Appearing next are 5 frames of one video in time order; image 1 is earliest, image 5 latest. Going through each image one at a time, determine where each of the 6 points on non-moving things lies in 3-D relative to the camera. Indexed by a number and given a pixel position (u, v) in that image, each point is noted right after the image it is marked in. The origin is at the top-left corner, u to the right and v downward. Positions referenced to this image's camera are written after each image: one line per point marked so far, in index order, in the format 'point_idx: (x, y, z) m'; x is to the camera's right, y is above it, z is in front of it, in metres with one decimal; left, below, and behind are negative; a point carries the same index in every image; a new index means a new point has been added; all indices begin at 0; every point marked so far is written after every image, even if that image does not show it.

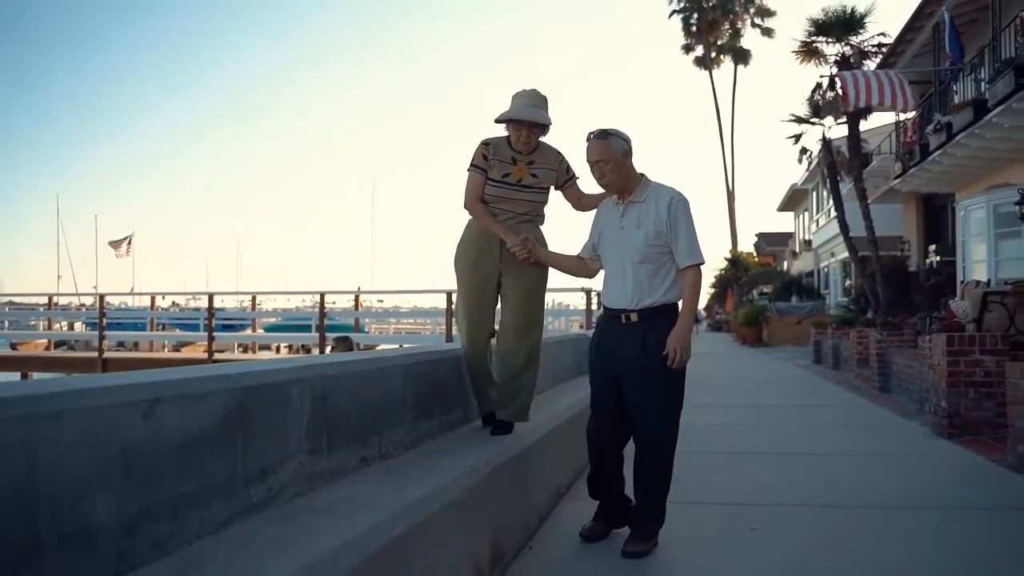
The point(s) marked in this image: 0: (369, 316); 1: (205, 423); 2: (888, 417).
0: (-2.5, -0.5, +18.0) m
1: (-0.7, -0.3, +2.4) m
2: (+3.6, -1.2, +9.4) m
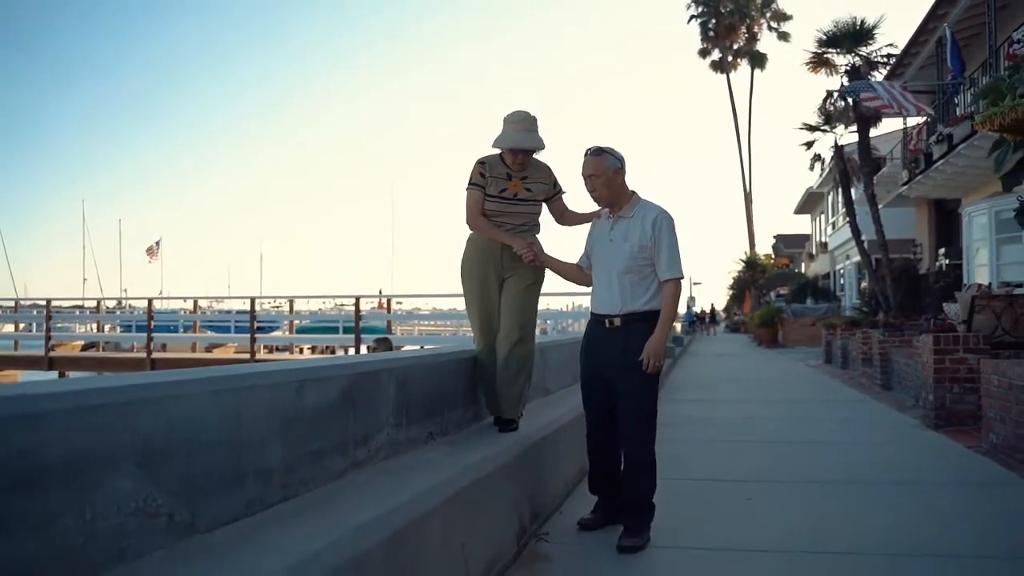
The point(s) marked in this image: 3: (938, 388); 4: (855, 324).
0: (-2.1, -0.6, +19.0) m
1: (-0.6, -0.4, +3.3) m
2: (+3.8, -1.3, +10.2) m
3: (+3.7, -0.9, +8.6) m
4: (+6.3, -0.7, +18.0) m
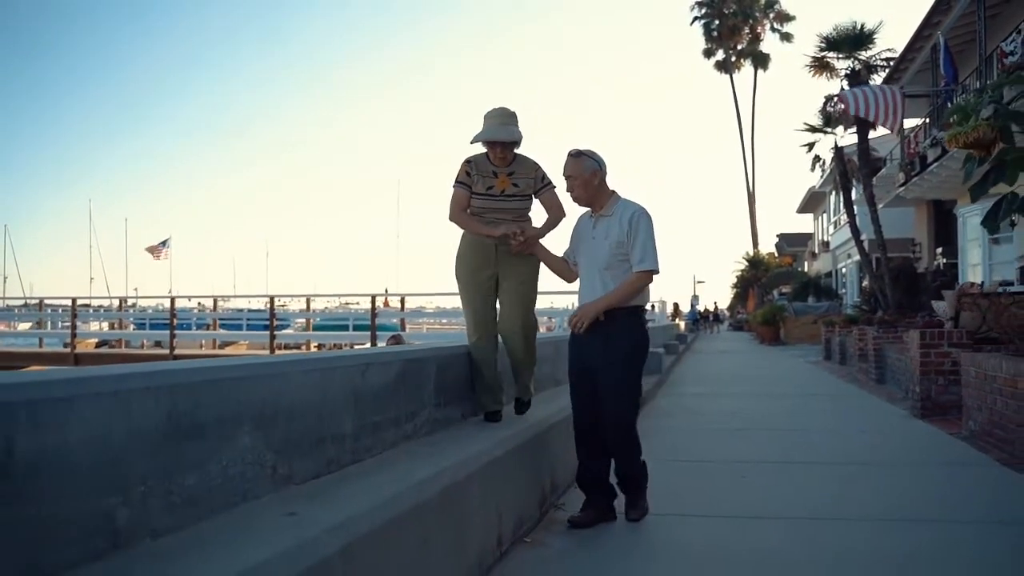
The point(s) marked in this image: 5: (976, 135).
0: (-1.9, -0.6, +19.6) m
1: (-0.5, -0.4, +3.9) m
2: (+4.0, -1.3, +10.8) m
3: (+3.9, -0.9, +9.3) m
4: (+6.4, -0.6, +18.6) m
5: (+2.9, +1.0, +6.2) m
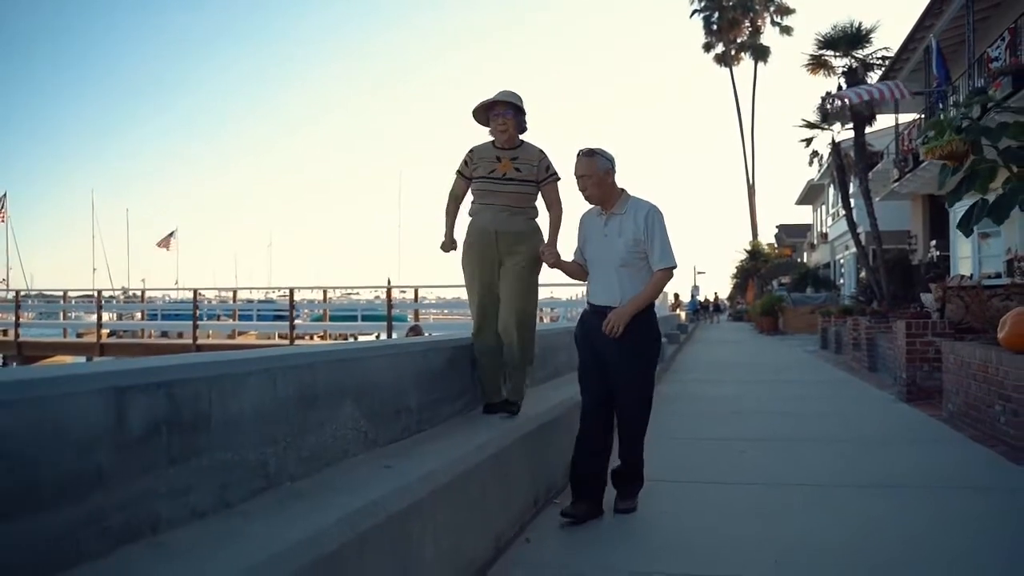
0: (-1.7, -0.4, +20.3) m
1: (-0.3, -0.4, +4.7) m
2: (+4.1, -1.2, +11.6) m
3: (+4.0, -0.8, +10.0) m
4: (+6.6, -0.5, +19.4) m
5: (+3.1, +1.0, +6.9) m
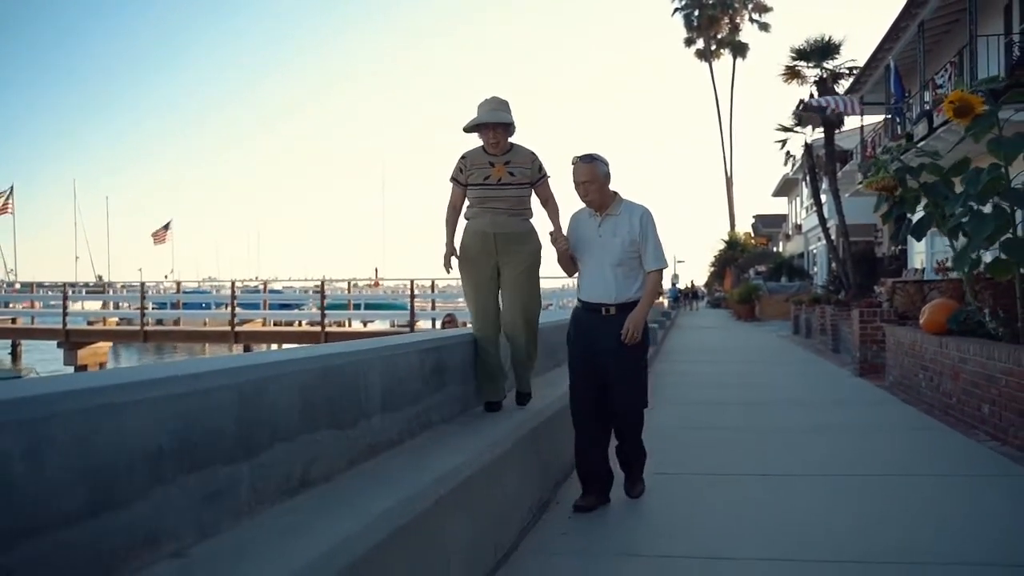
0: (-1.7, -0.2, +22.5) m
1: (+0.1, -0.4, +6.8) m
2: (+4.4, -1.1, +13.8) m
3: (+4.3, -0.7, +12.3) m
4: (+6.7, -0.3, +21.7) m
5: (+3.5, +1.0, +9.2) m
